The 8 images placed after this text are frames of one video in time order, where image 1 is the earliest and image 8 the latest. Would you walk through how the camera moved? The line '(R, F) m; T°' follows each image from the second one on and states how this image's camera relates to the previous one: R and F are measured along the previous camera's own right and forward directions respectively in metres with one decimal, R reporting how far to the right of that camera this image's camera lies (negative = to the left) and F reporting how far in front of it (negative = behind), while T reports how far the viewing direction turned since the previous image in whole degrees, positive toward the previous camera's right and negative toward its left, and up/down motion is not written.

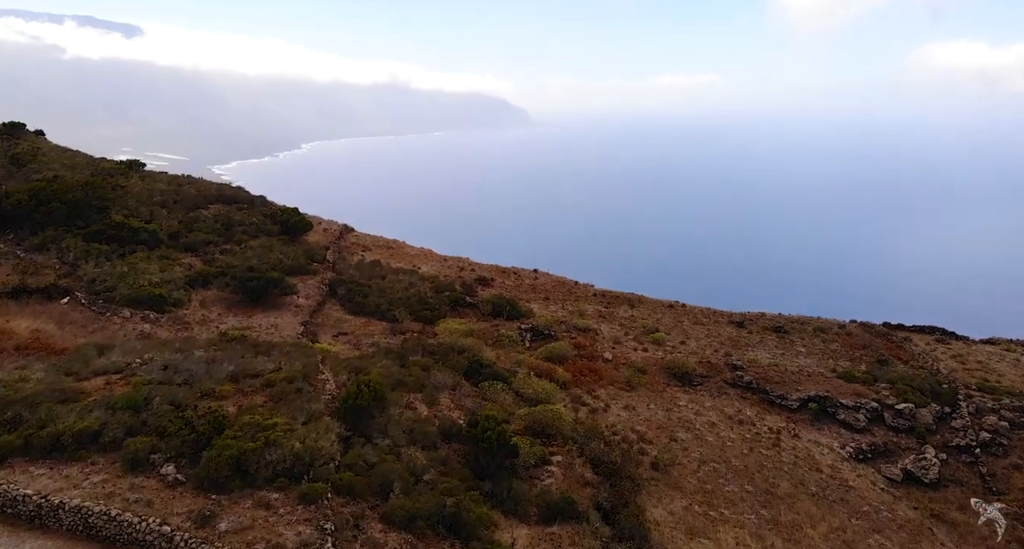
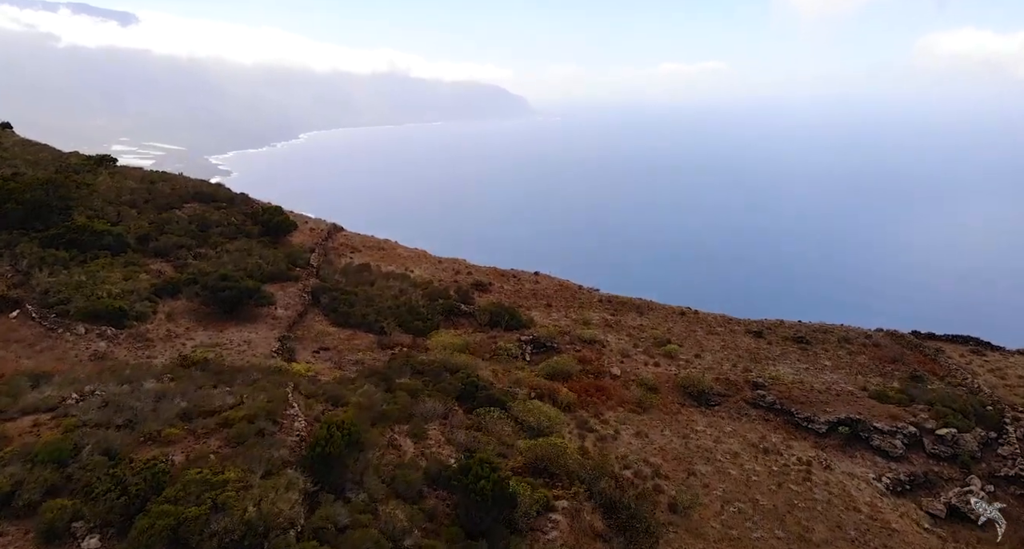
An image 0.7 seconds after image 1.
(+0.1, +2.9) m; 0°
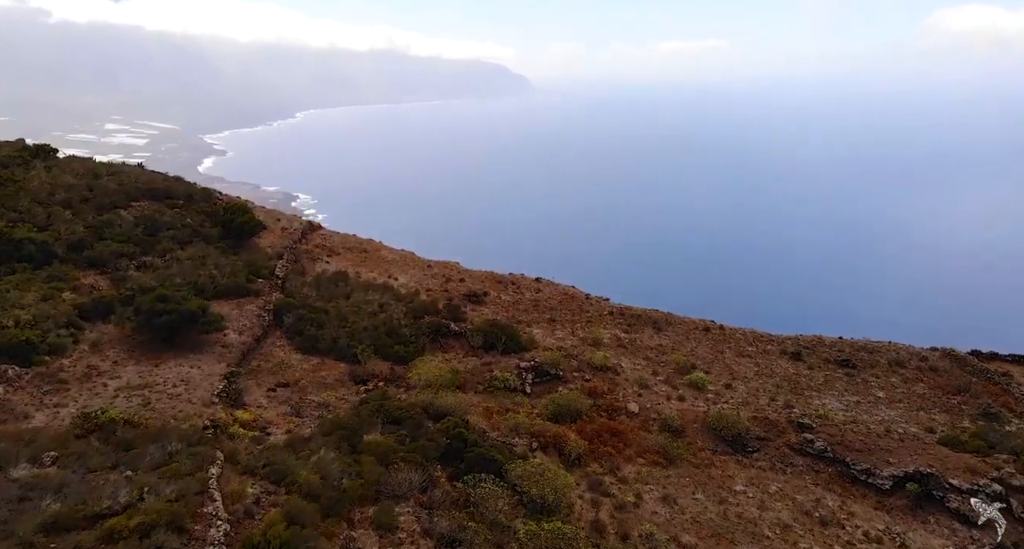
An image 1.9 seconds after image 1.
(+0.1, +4.9) m; 0°
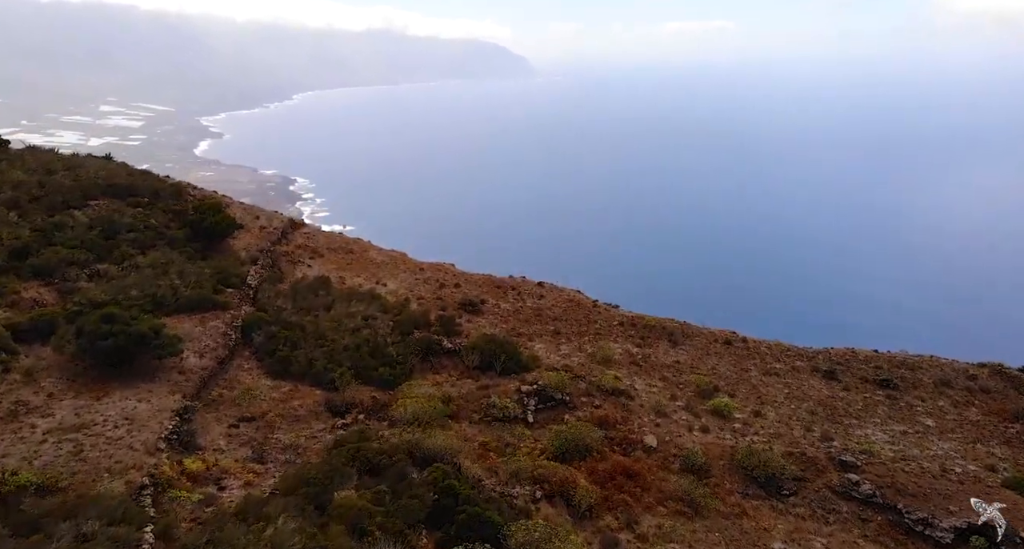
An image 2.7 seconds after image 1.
(0.0, +3.2) m; 0°
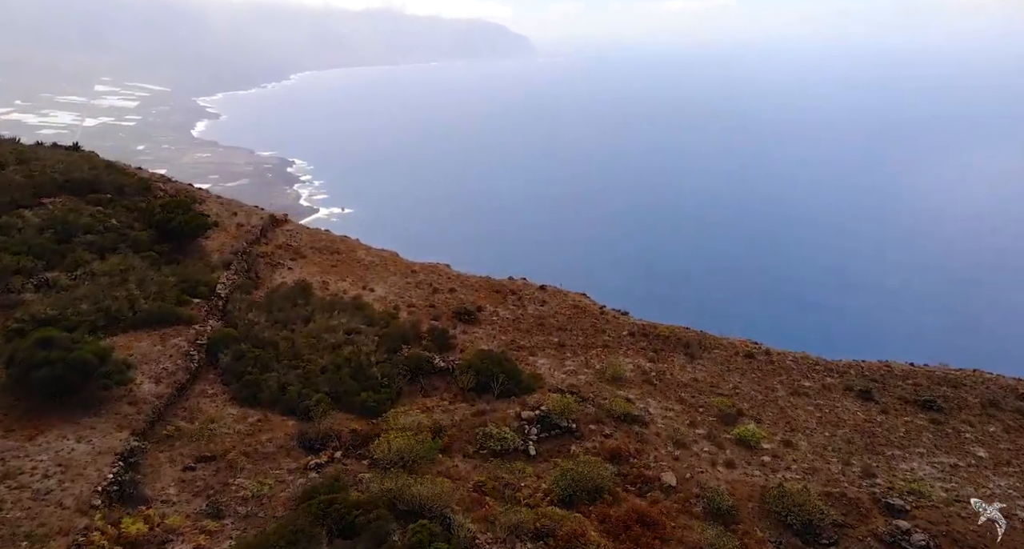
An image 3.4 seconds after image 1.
(0.0, +2.8) m; 0°
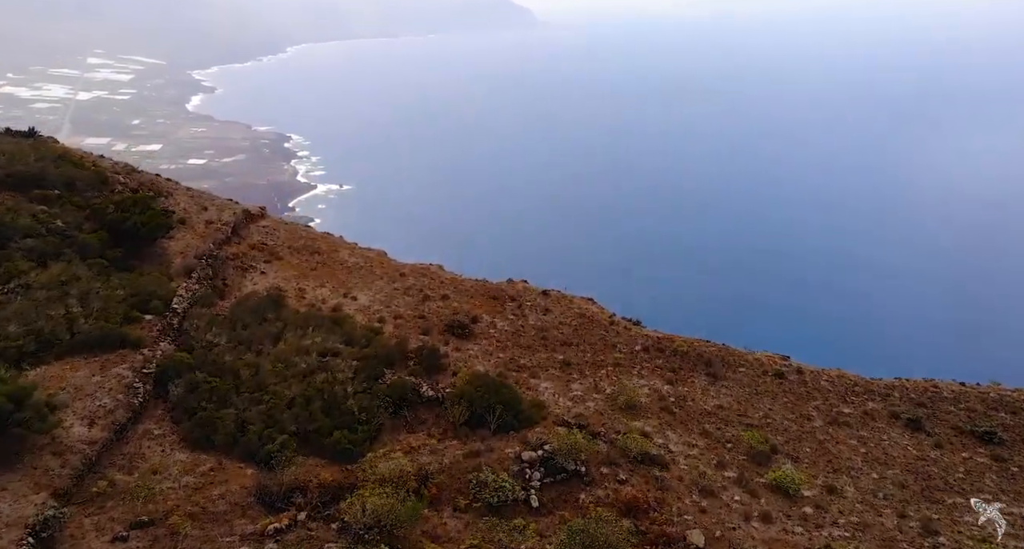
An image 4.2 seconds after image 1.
(0.0, +3.1) m; 0°
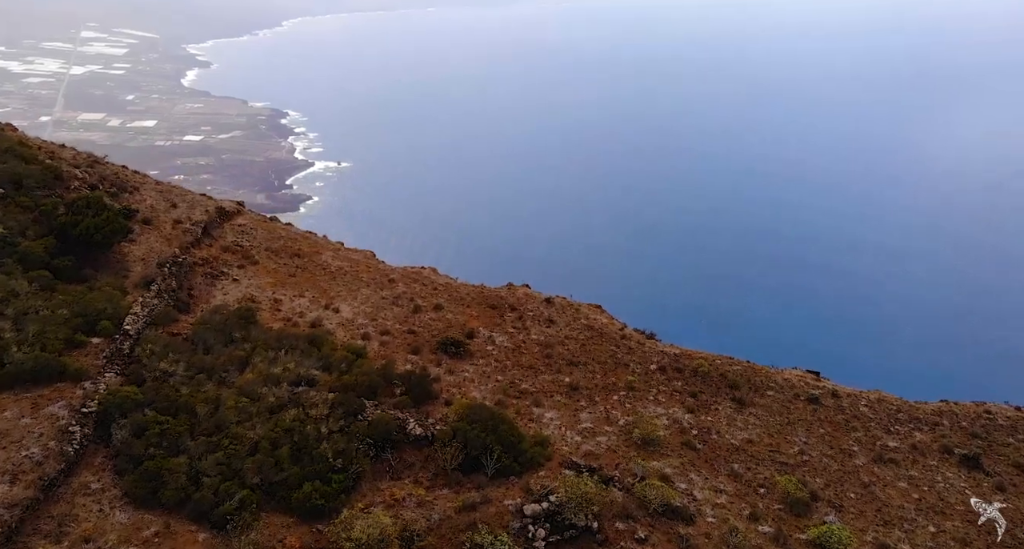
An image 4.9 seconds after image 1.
(0.0, +2.7) m; 0°
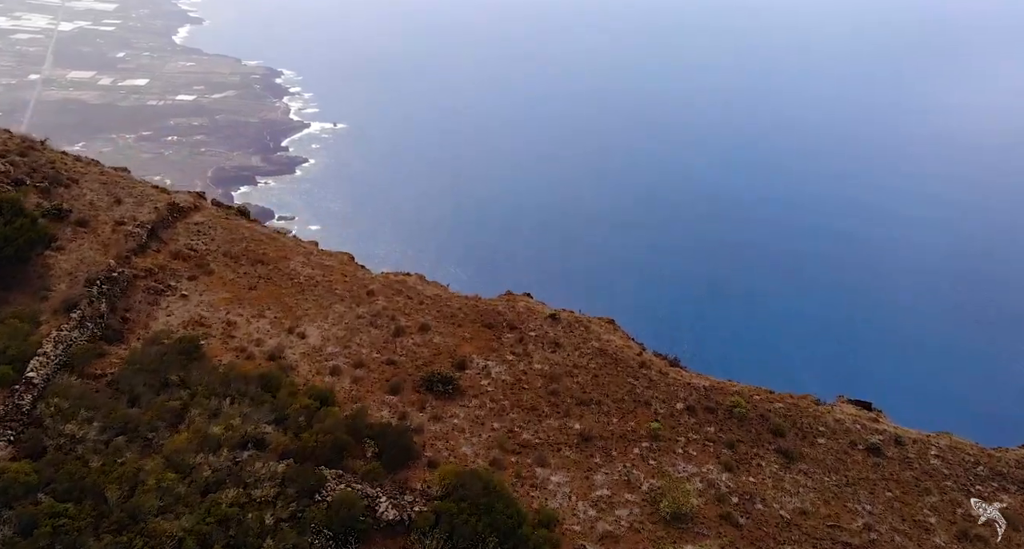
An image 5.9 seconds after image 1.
(0.0, +3.7) m; 0°
